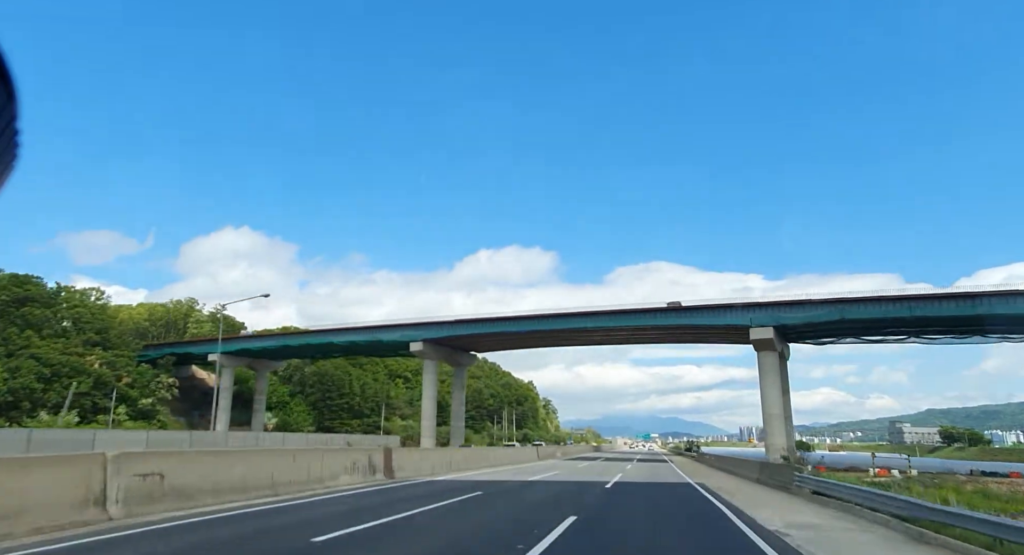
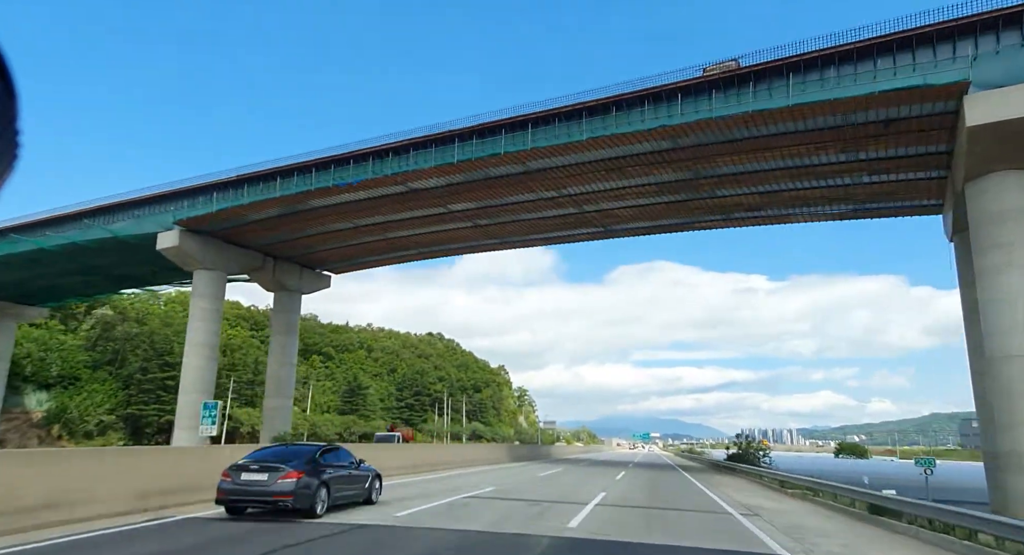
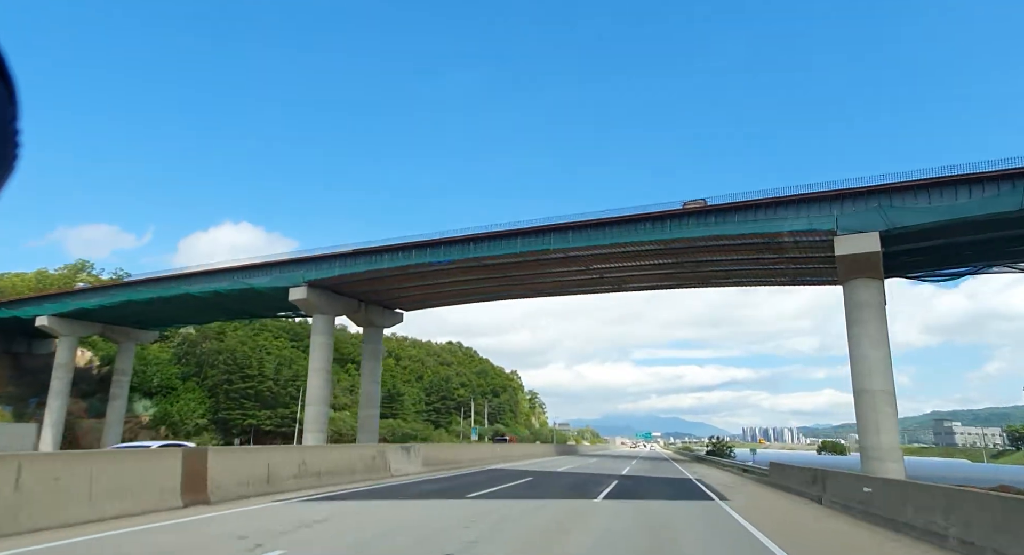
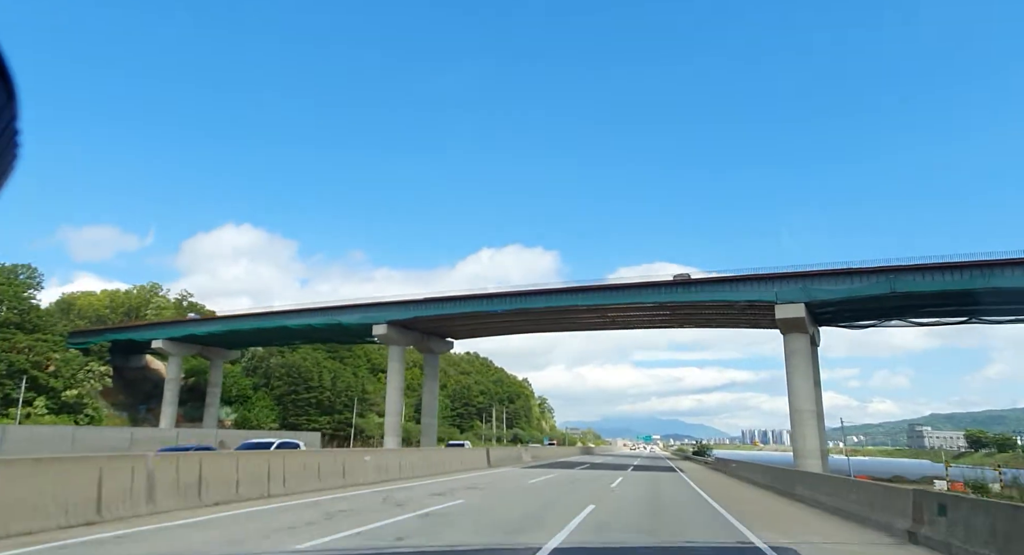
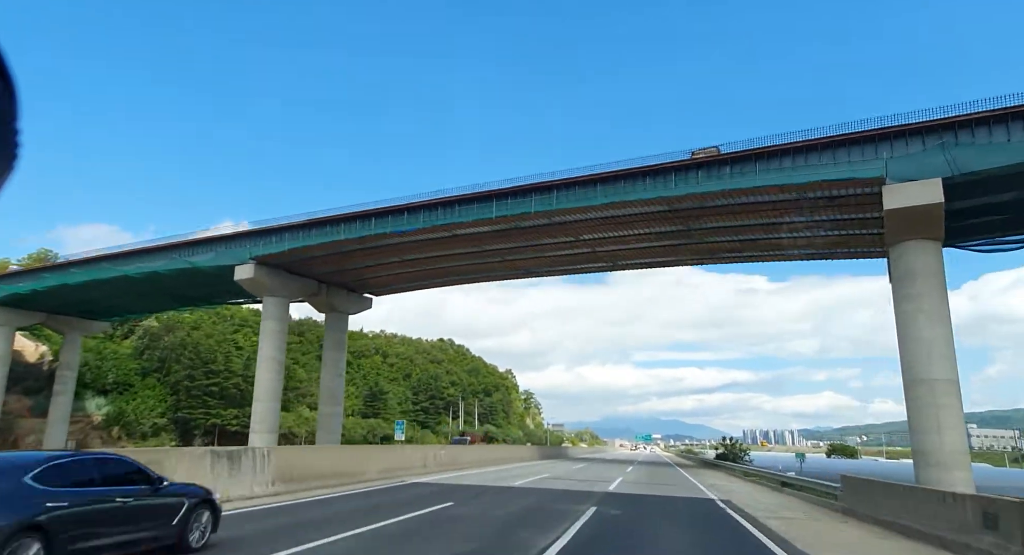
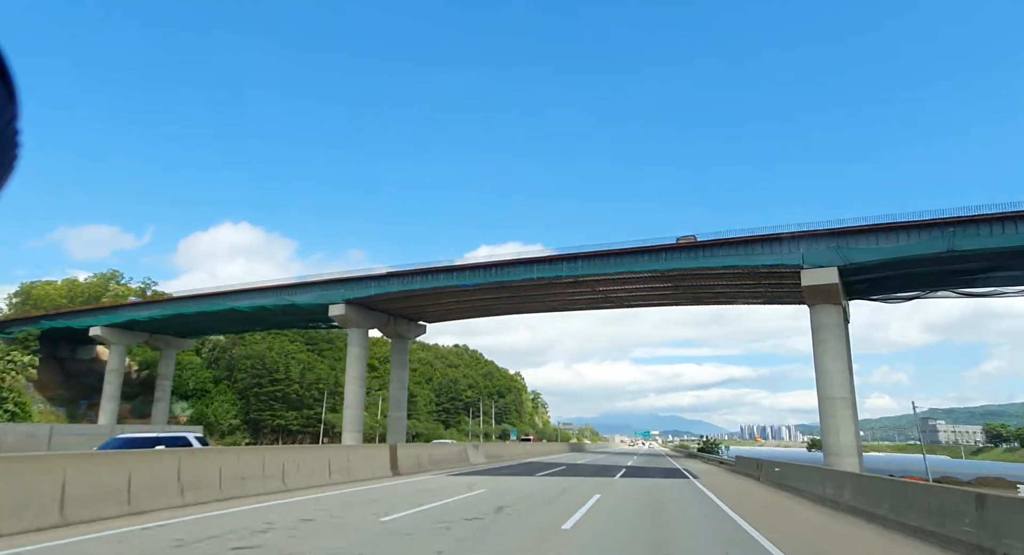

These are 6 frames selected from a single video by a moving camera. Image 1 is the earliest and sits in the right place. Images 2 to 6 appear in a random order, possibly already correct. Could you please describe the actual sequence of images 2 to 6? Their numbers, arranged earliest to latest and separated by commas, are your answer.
4, 6, 3, 5, 2
